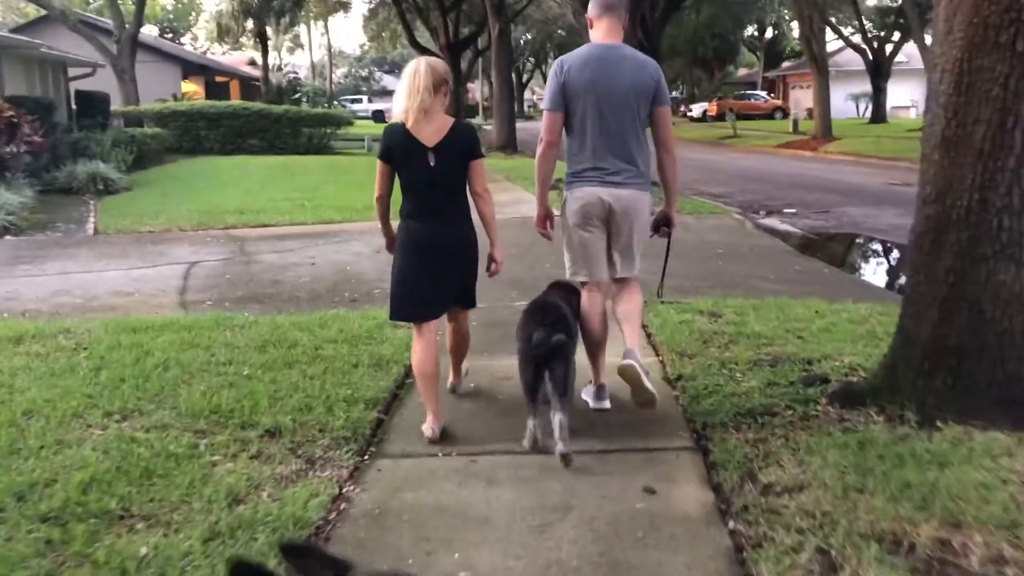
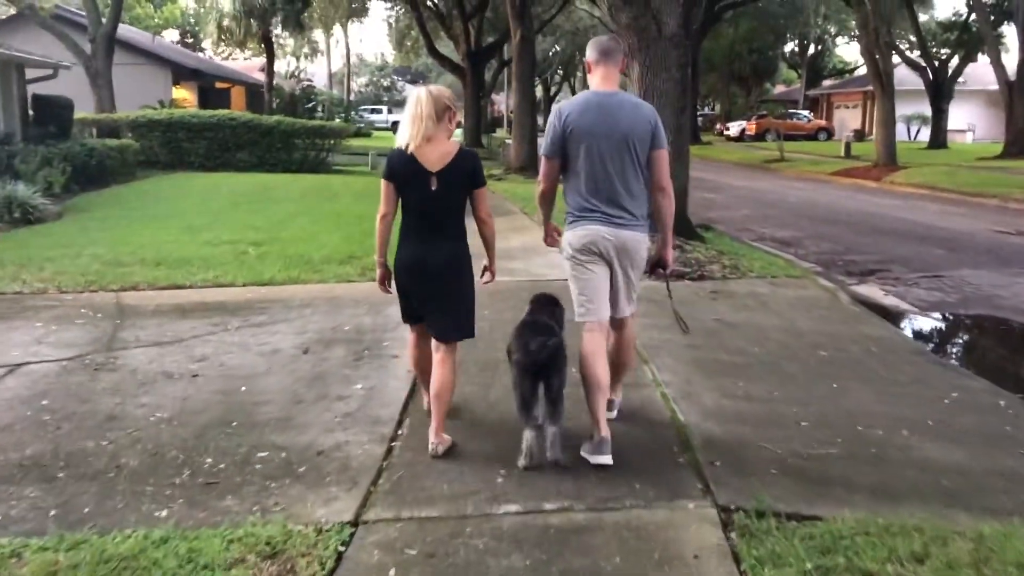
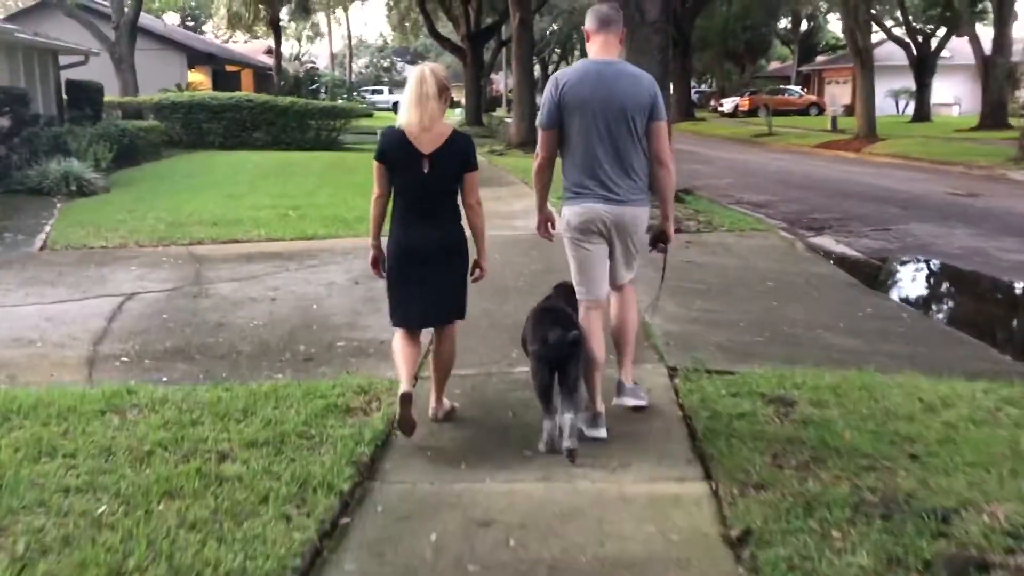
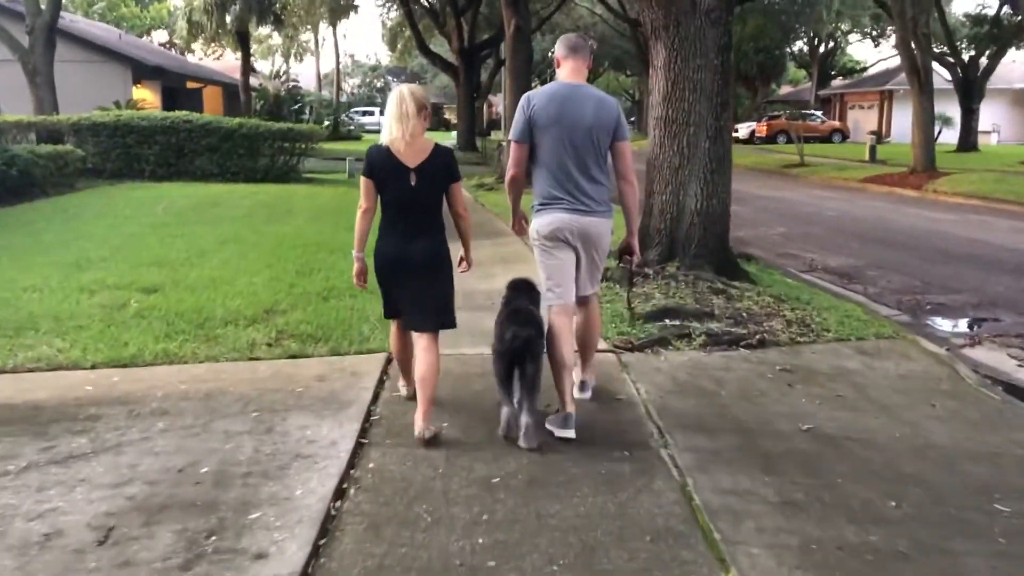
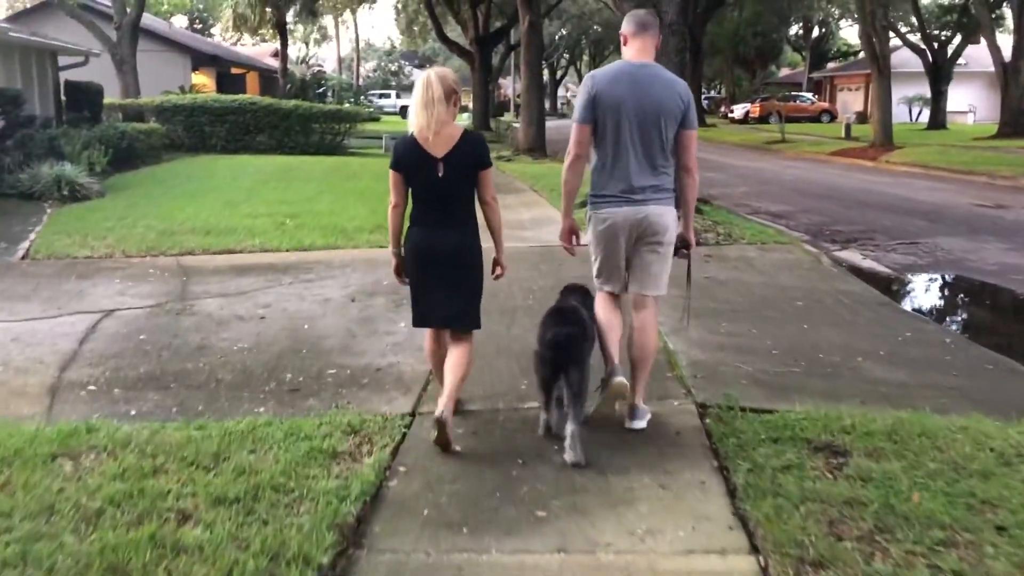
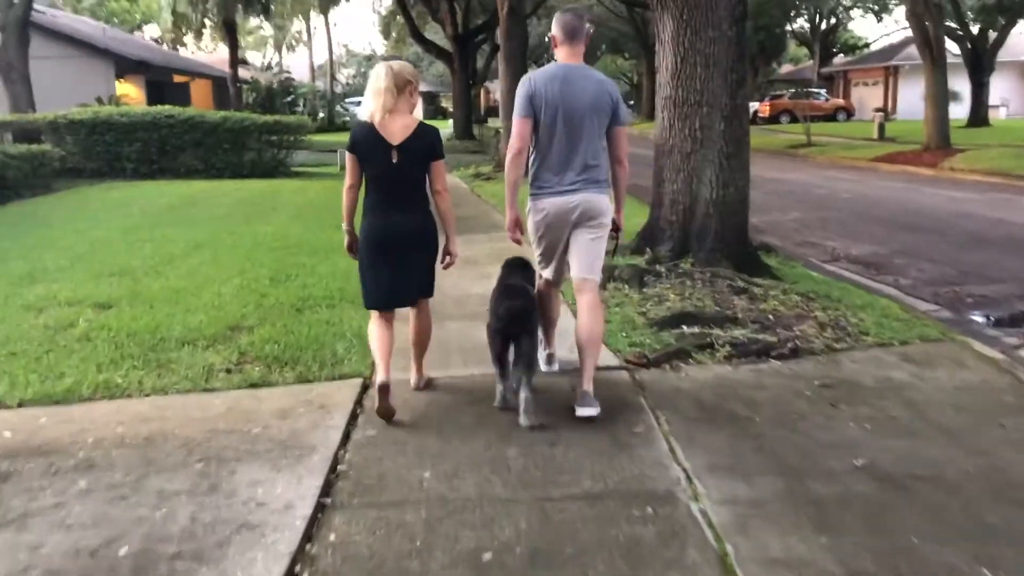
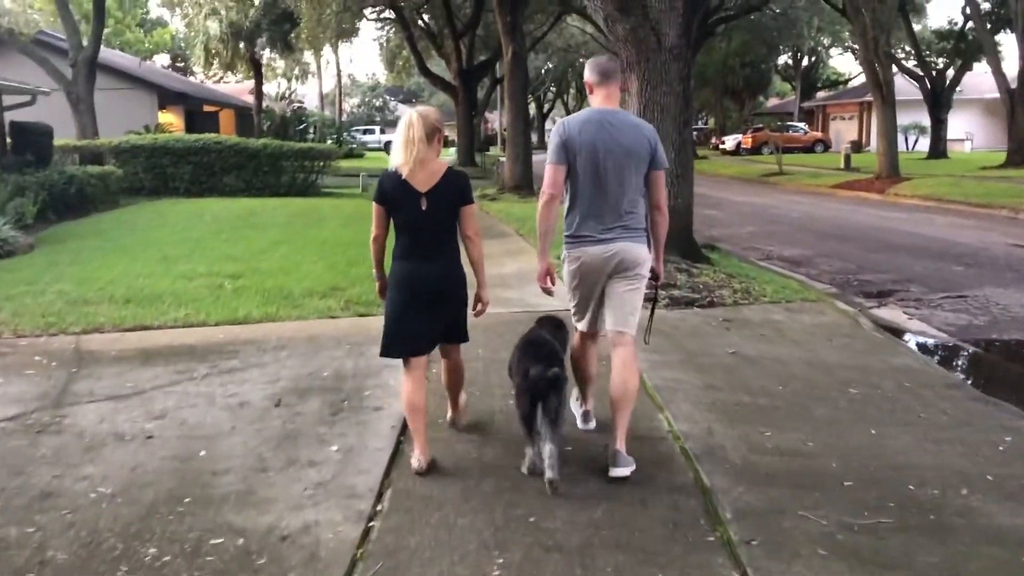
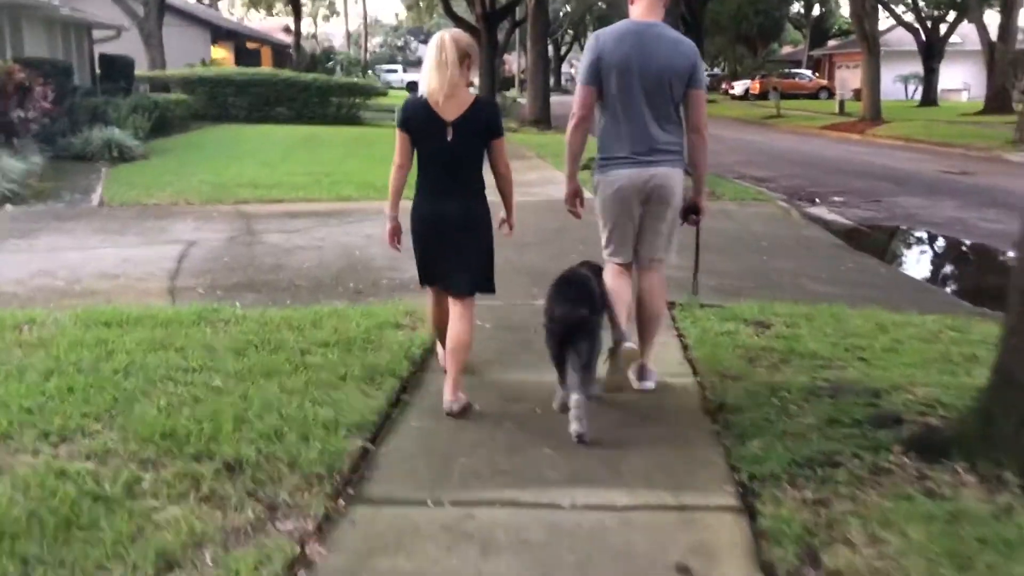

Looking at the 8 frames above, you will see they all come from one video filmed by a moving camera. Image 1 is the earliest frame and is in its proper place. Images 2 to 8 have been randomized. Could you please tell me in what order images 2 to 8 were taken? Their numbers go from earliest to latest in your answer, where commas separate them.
8, 3, 5, 2, 7, 4, 6
